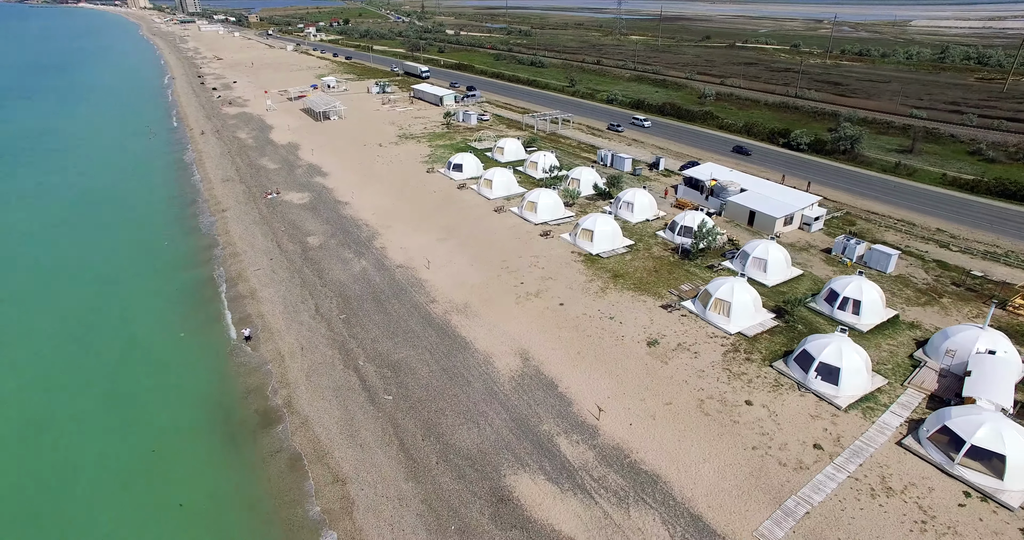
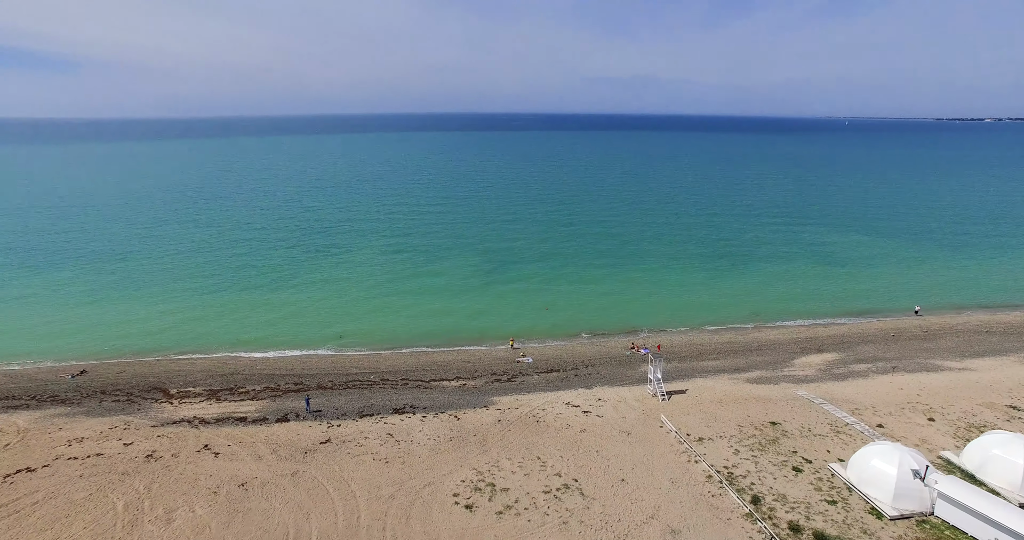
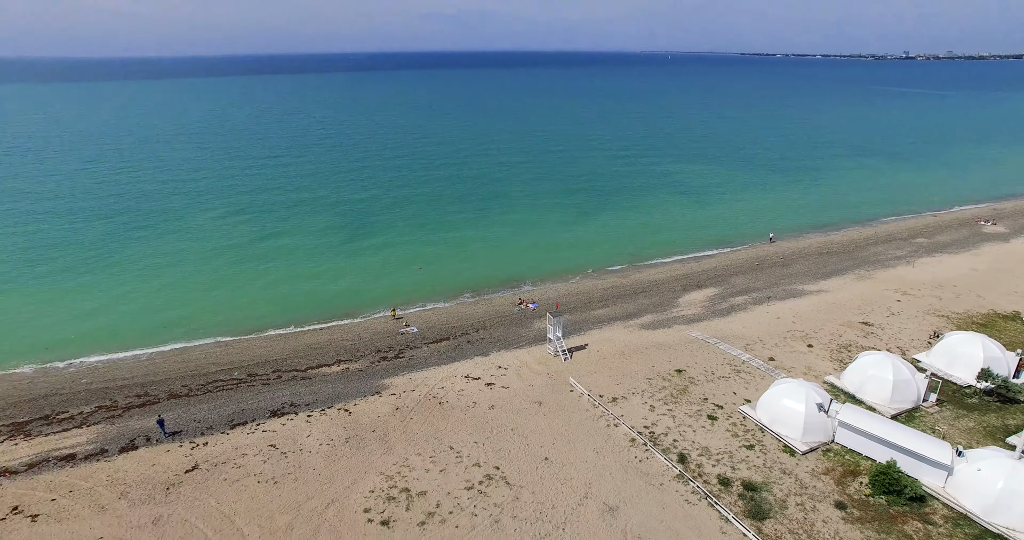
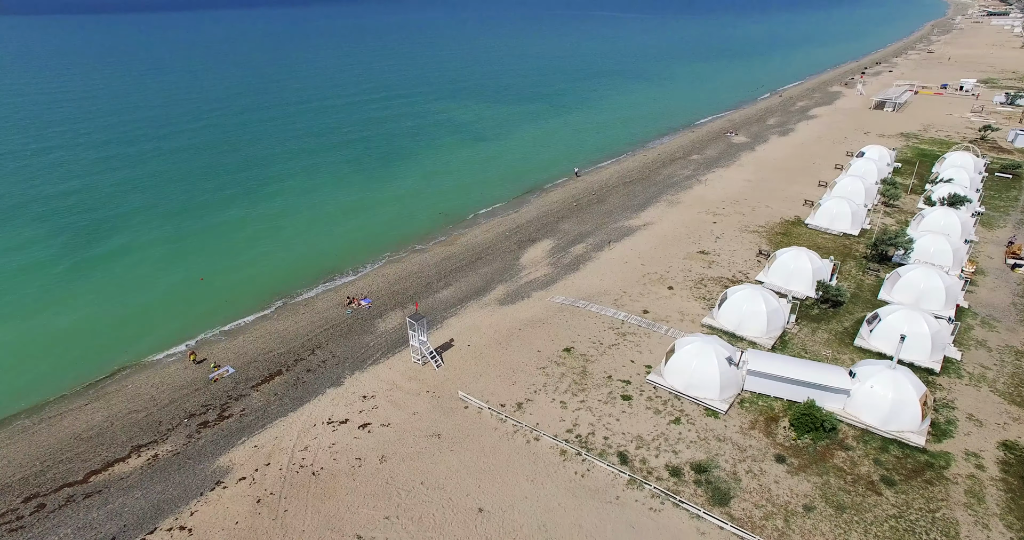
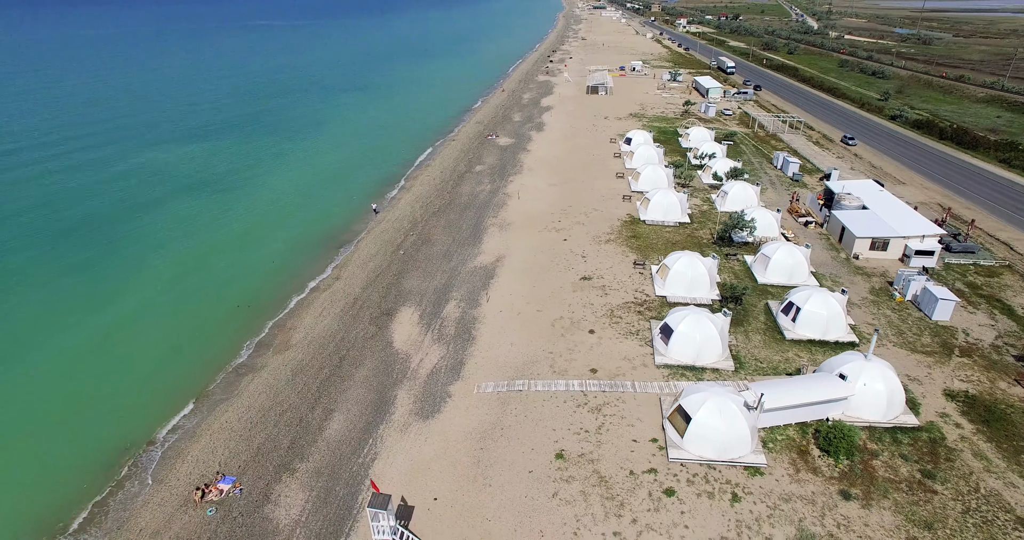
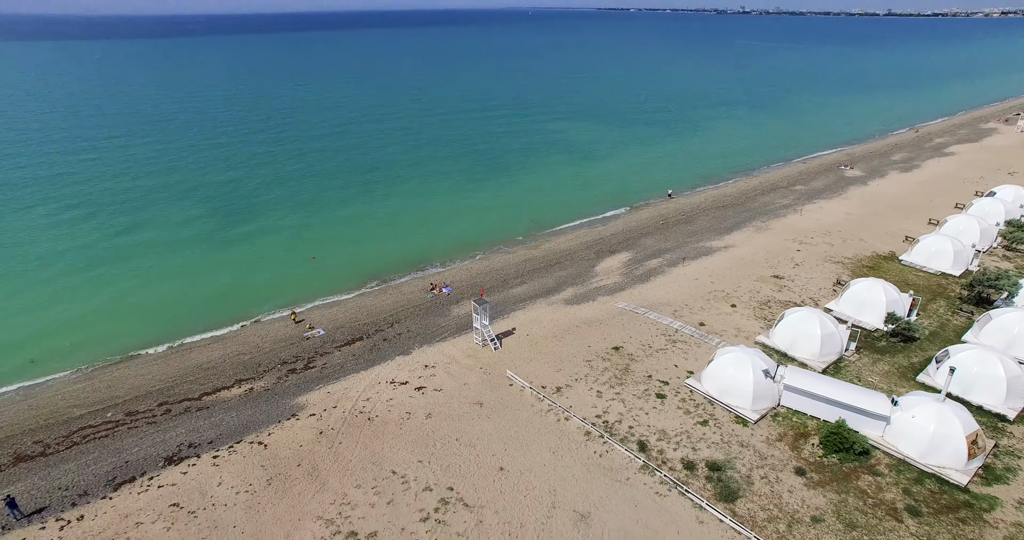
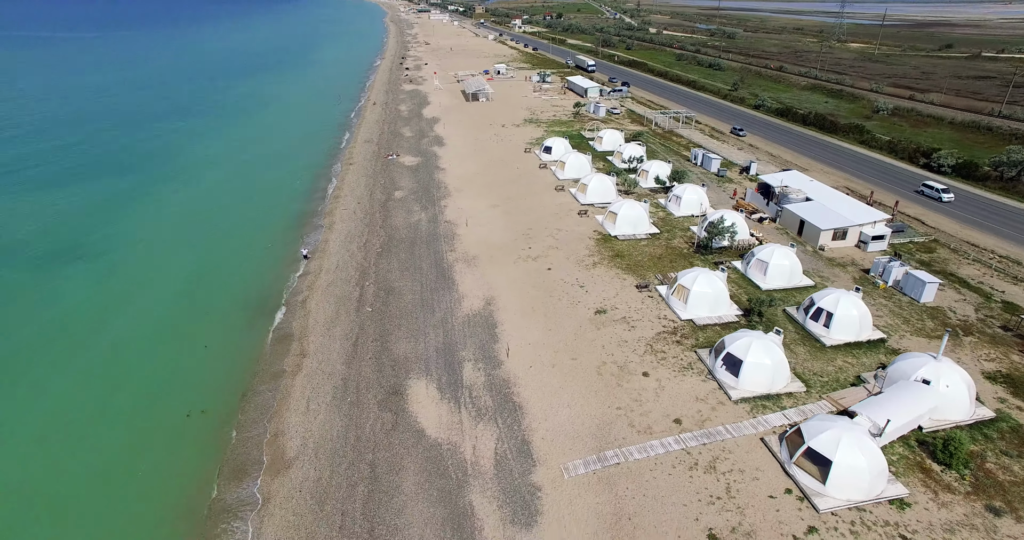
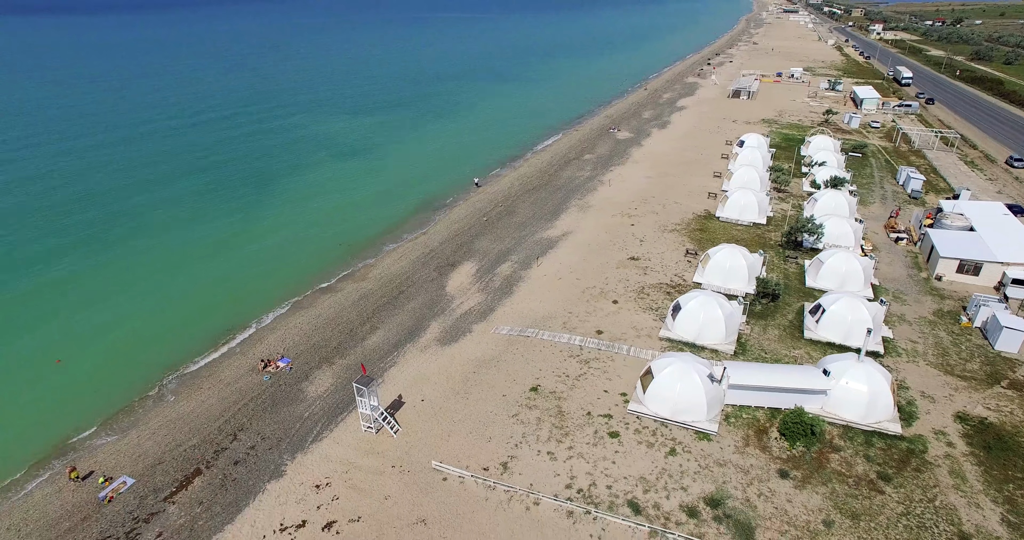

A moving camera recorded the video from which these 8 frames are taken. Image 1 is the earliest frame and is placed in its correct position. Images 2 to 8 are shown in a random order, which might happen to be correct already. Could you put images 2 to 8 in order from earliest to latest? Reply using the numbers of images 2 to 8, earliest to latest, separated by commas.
7, 5, 8, 4, 6, 3, 2
